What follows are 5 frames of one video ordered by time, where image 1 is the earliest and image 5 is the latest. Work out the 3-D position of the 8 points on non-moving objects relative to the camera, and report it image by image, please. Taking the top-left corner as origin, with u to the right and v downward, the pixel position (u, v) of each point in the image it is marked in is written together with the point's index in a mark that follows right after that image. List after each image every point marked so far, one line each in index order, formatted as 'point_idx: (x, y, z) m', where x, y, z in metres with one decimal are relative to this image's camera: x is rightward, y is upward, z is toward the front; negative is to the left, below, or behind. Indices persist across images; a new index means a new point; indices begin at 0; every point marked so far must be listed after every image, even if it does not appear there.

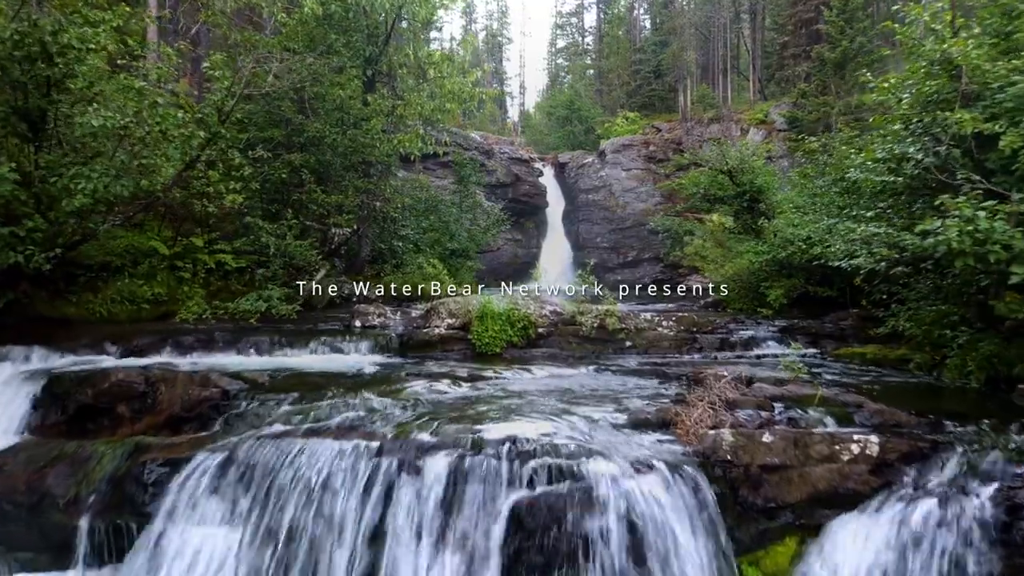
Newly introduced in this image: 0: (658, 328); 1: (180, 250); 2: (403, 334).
0: (+3.4, -0.9, +10.4) m
1: (-9.0, +1.0, +12.3) m
2: (-2.3, -1.0, +9.5) m
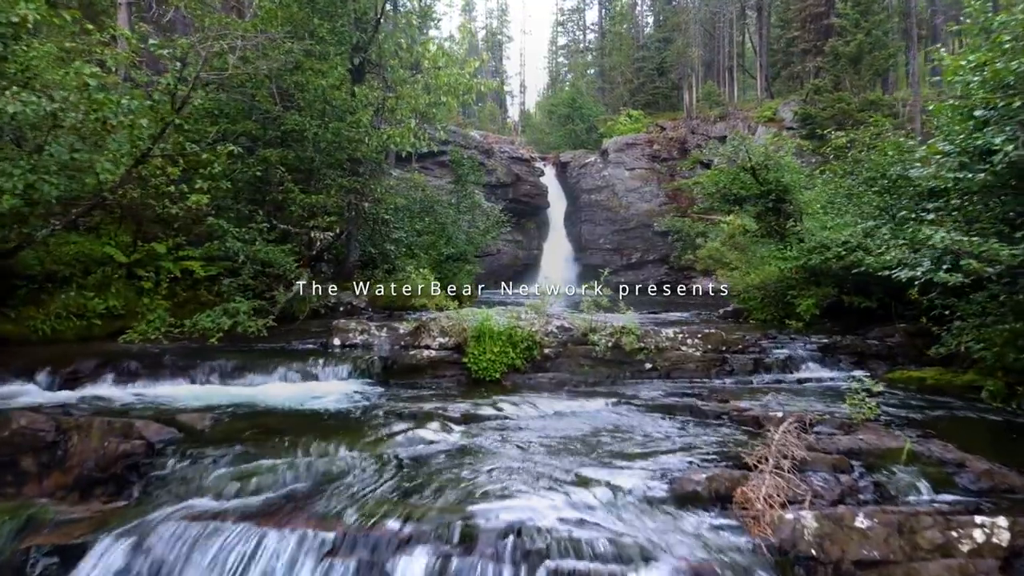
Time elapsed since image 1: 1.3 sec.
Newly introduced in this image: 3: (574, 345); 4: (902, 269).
0: (+3.4, -1.2, +9.1) m
1: (-8.9, +0.8, +10.9) m
2: (-2.2, -1.2, +8.2) m
3: (+1.2, -1.1, +8.8) m
4: (+7.6, +0.4, +8.9) m
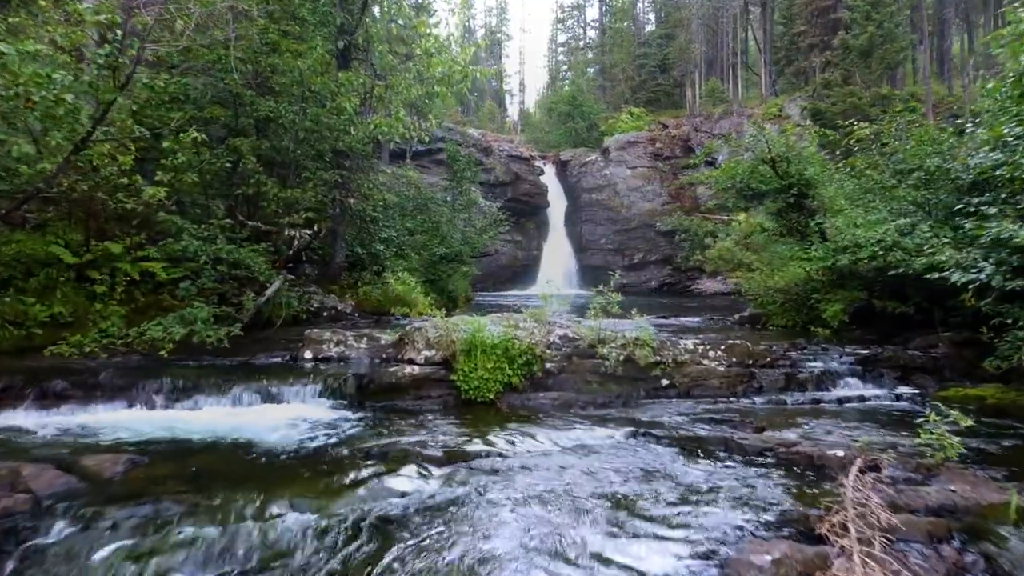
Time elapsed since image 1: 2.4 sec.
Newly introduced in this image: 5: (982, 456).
0: (+3.3, -1.3, +7.9) m
1: (-9.0, +0.7, +9.8) m
2: (-2.3, -1.3, +7.0) m
3: (+1.1, -1.2, +7.6) m
4: (+7.6, +0.3, +7.7) m
5: (+5.6, -2.0, +5.4) m
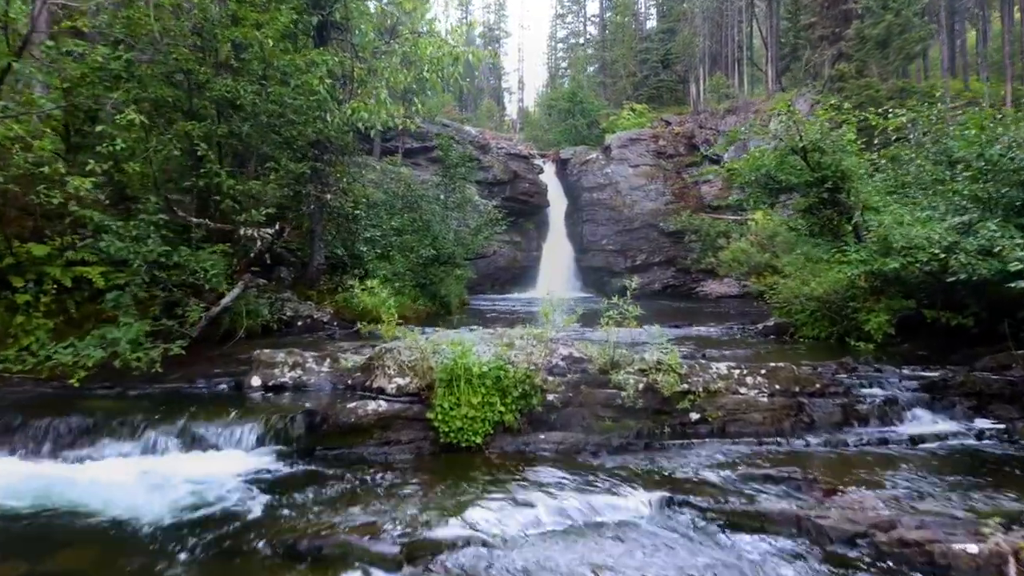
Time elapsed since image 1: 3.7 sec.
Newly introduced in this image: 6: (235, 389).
0: (+3.3, -1.4, +6.4) m
1: (-9.1, +0.5, +8.3) m
2: (-2.4, -1.5, +5.5) m
3: (+1.0, -1.3, +6.1) m
4: (+7.5, +0.1, +6.3) m
5: (+5.5, -2.2, +4.0) m
6: (-4.1, -1.5, +6.7) m
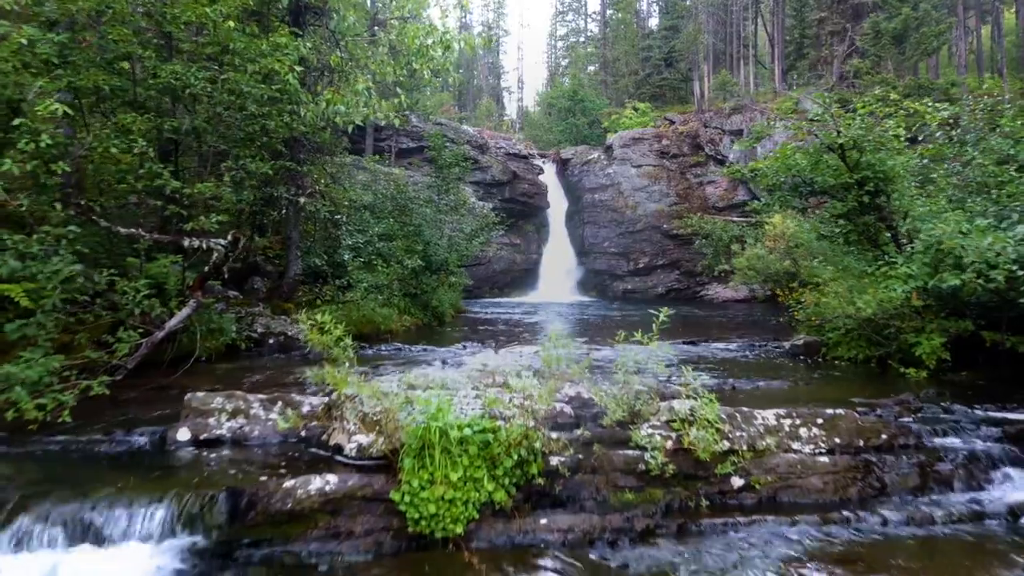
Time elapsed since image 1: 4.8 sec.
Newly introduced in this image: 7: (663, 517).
0: (+3.2, -1.8, +5.1) m
1: (-9.2, +0.1, +6.9) m
2: (-2.5, -1.8, +4.2) m
3: (+1.0, -1.7, +4.8) m
4: (+7.4, -0.2, +4.9) m
5: (+5.4, -2.5, +2.6) m
6: (-4.1, -1.8, +5.3) m
7: (+1.5, -2.3, +4.5) m
